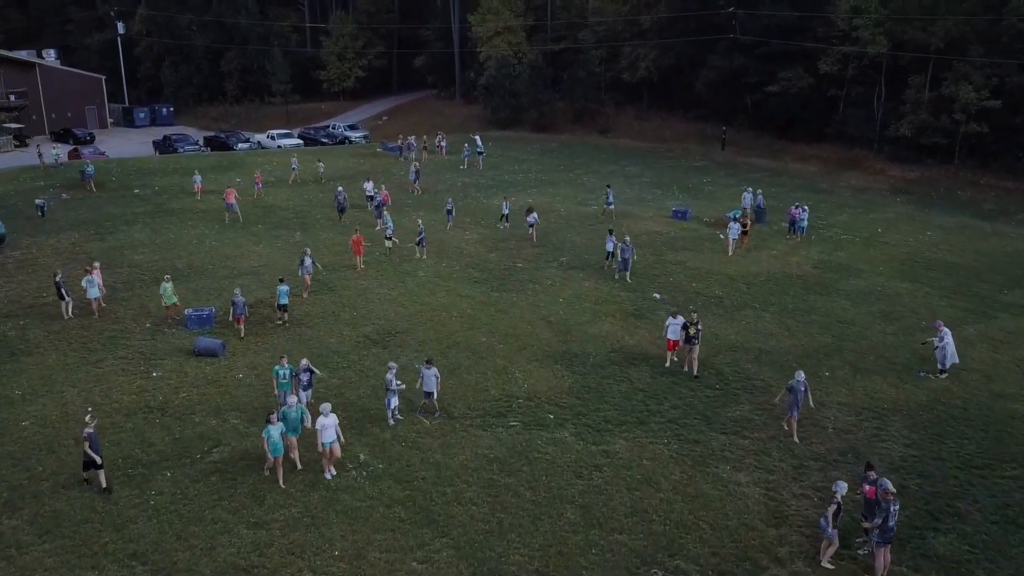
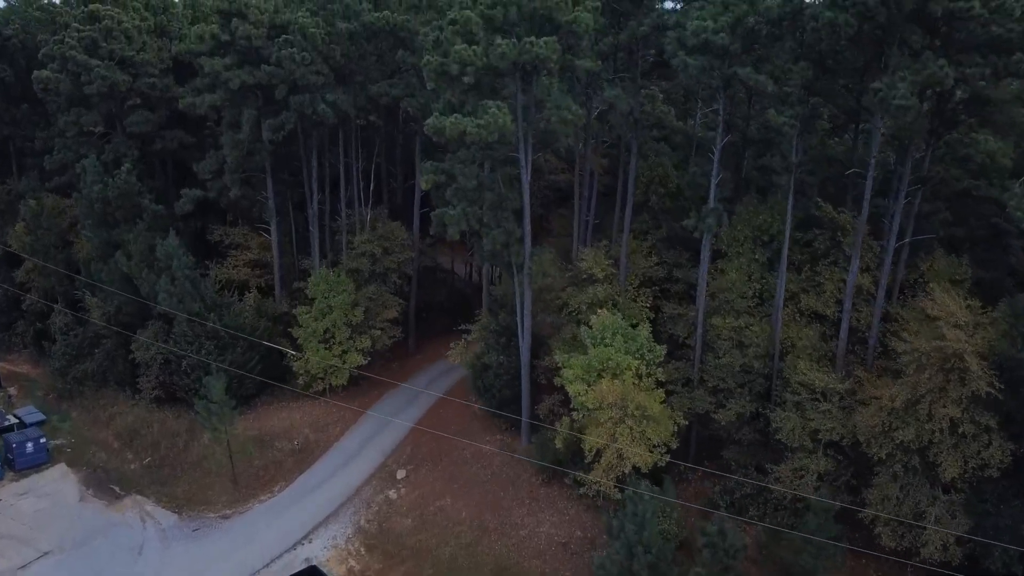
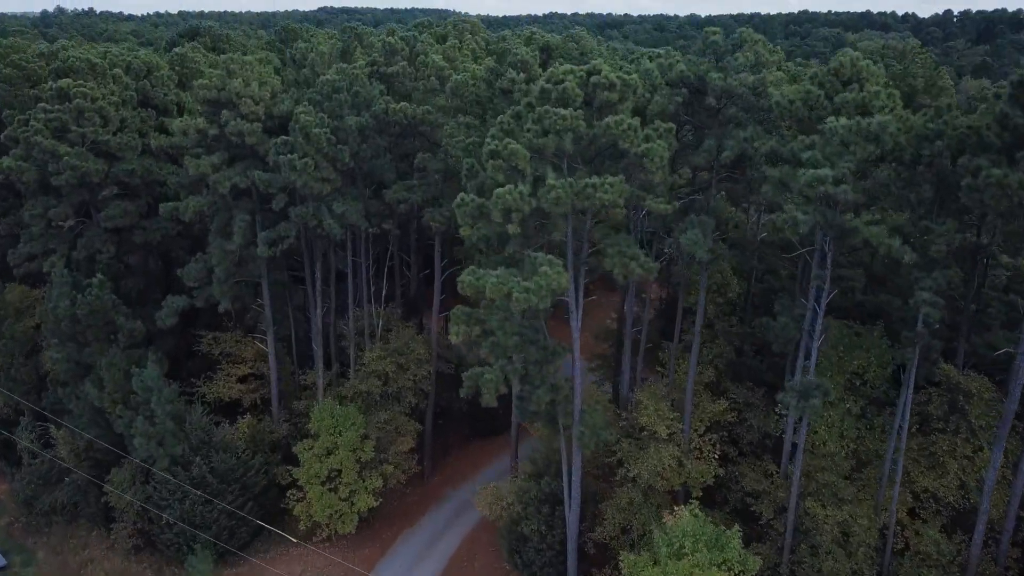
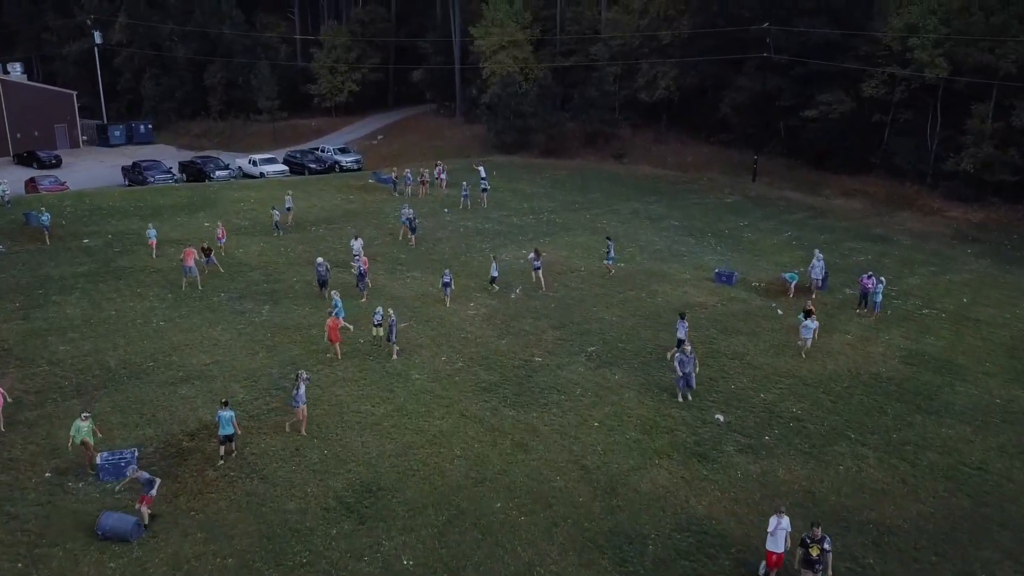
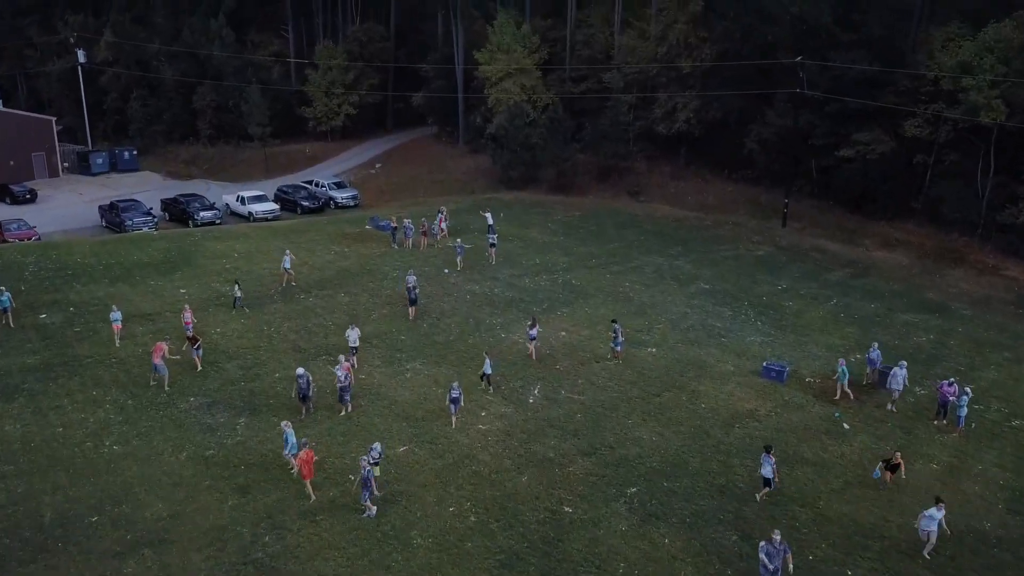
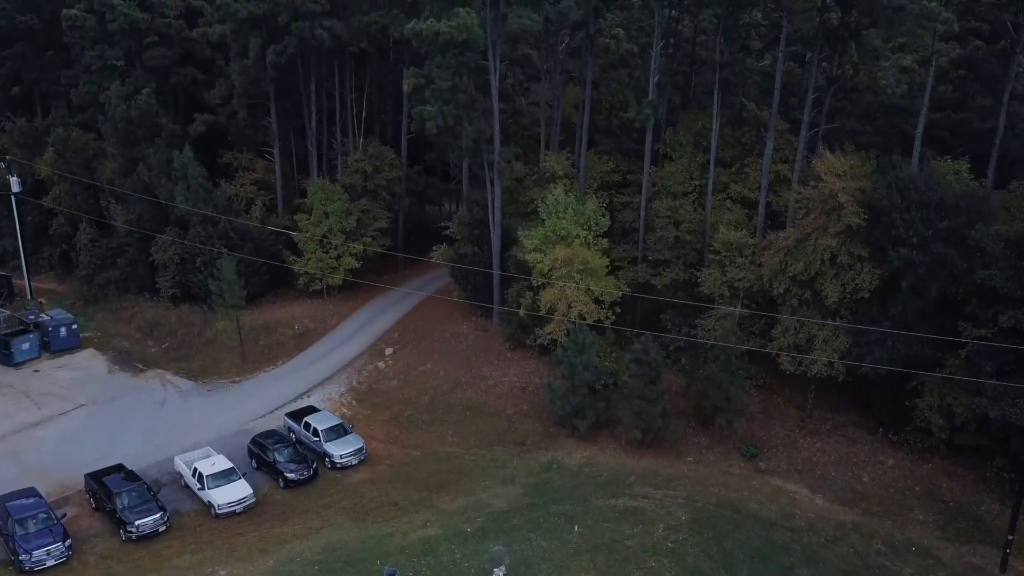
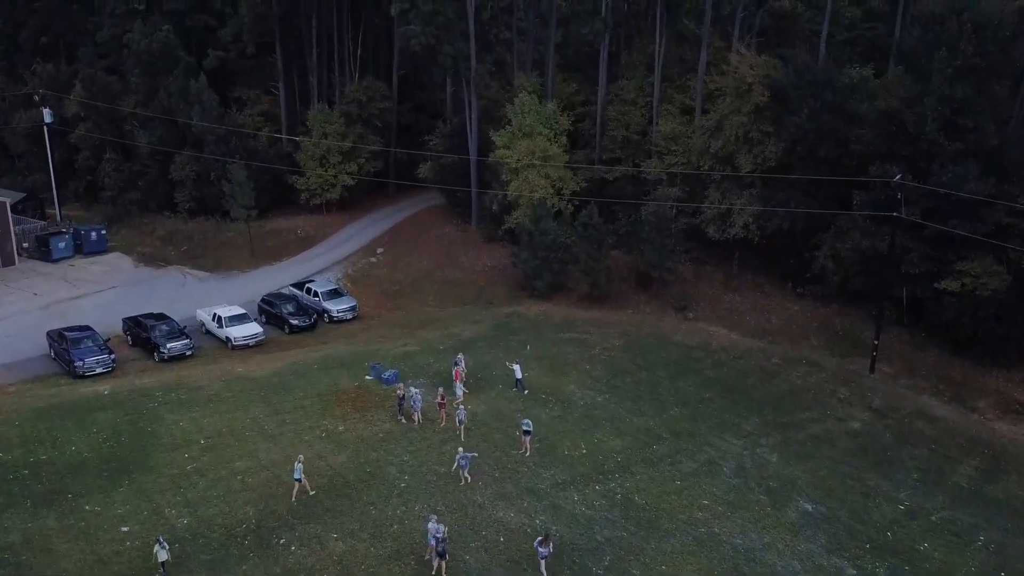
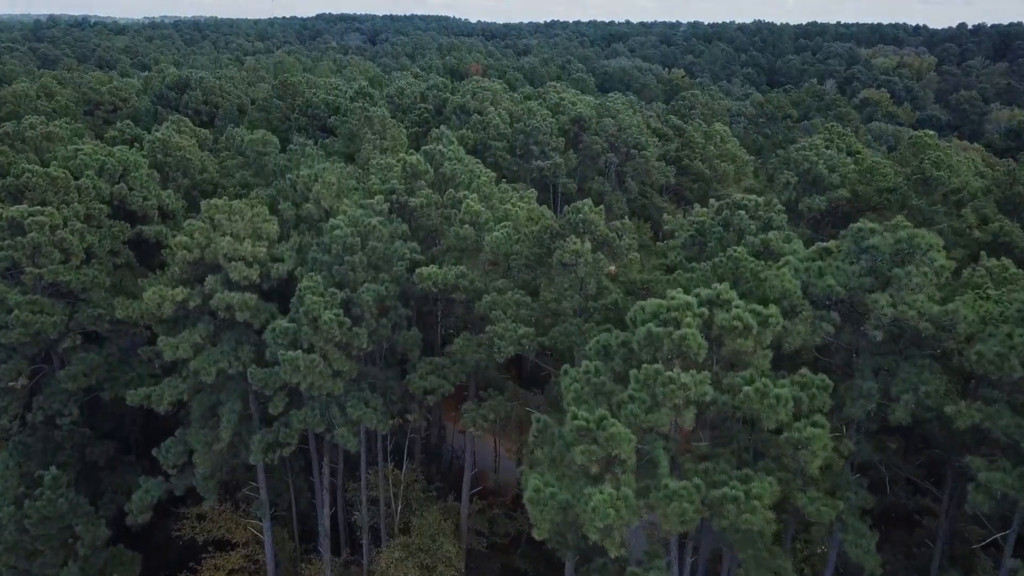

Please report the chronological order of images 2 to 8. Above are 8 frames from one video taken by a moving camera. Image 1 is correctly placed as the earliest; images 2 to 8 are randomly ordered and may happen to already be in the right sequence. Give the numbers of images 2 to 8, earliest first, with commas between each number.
4, 5, 7, 6, 2, 3, 8
